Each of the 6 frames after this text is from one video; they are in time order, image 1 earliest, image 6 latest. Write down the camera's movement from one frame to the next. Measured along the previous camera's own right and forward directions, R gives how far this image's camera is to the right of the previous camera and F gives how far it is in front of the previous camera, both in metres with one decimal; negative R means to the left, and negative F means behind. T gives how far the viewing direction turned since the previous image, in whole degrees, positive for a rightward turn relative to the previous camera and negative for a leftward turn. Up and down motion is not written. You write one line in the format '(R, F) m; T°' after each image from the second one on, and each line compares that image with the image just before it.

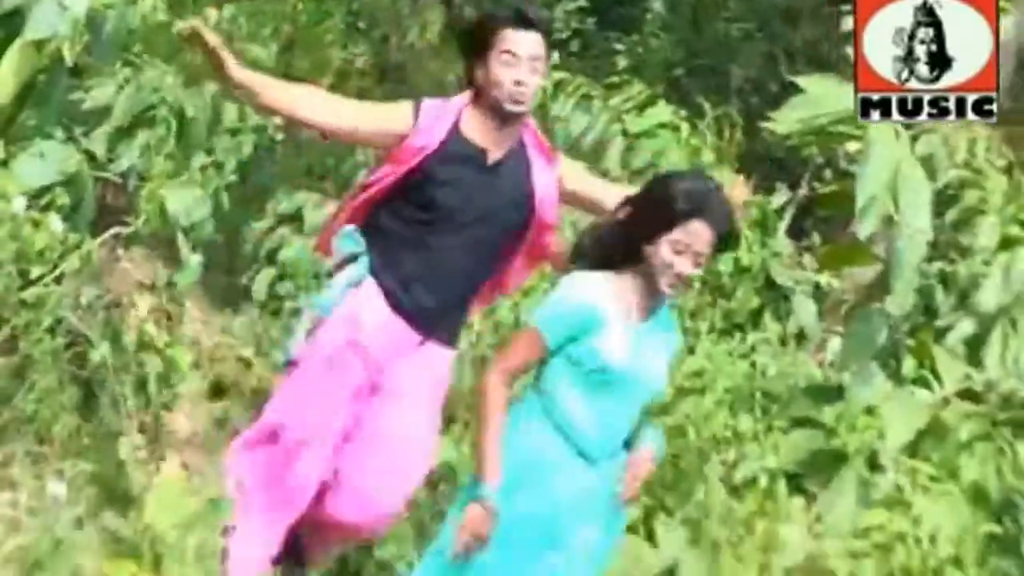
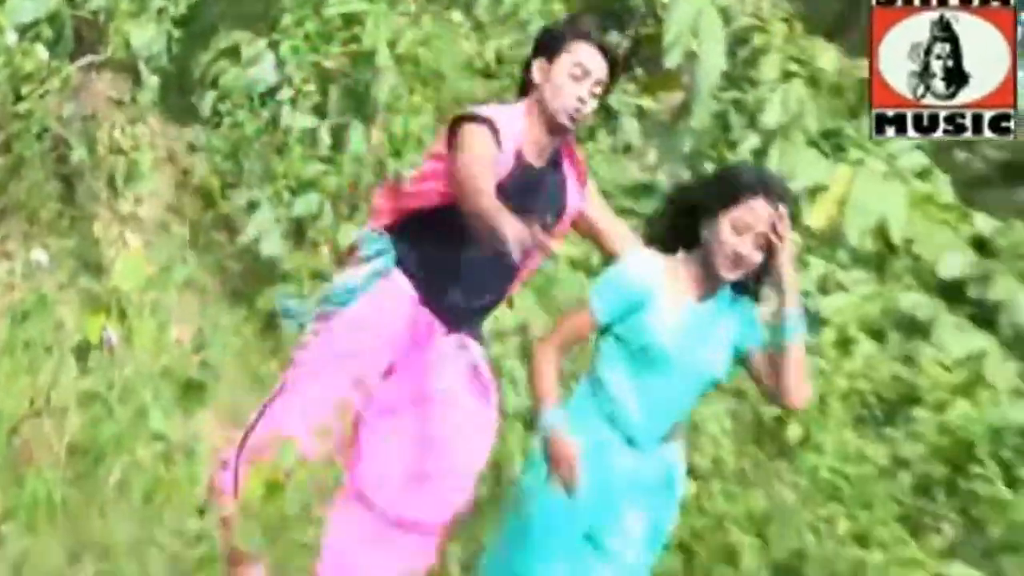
(-0.1, -0.5) m; +4°
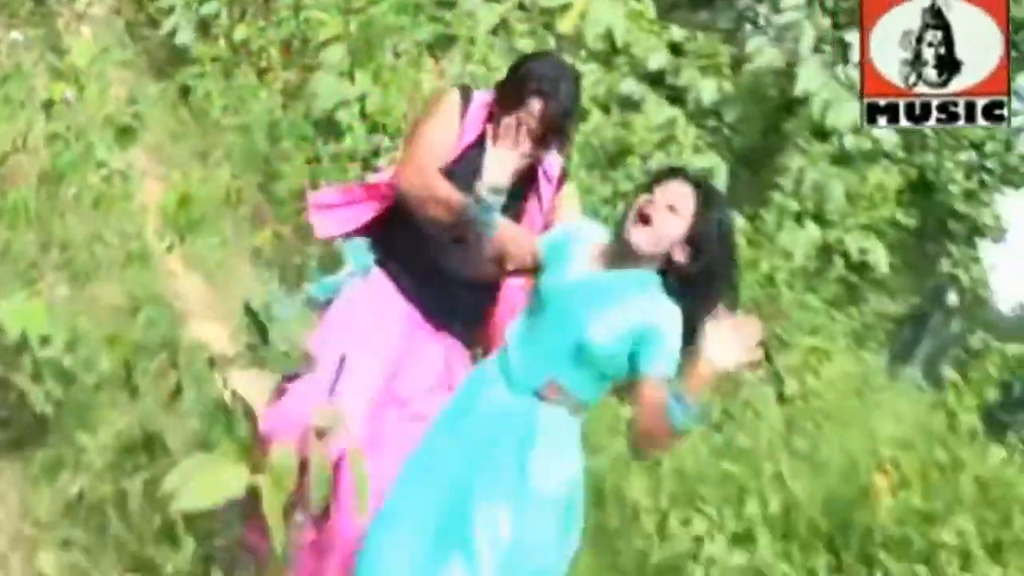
(-0.1, -0.9) m; +7°
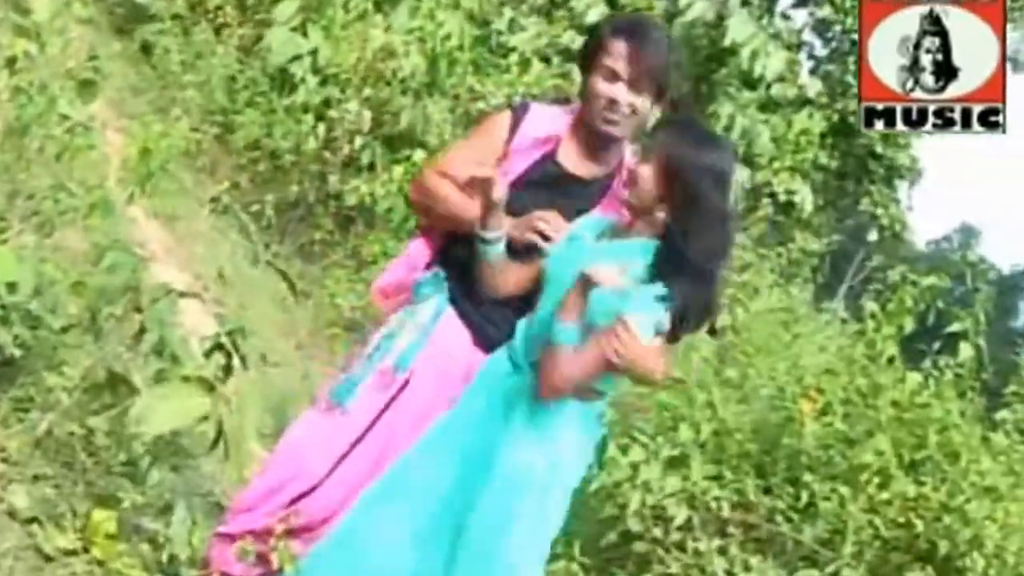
(0.0, -0.2) m; +1°
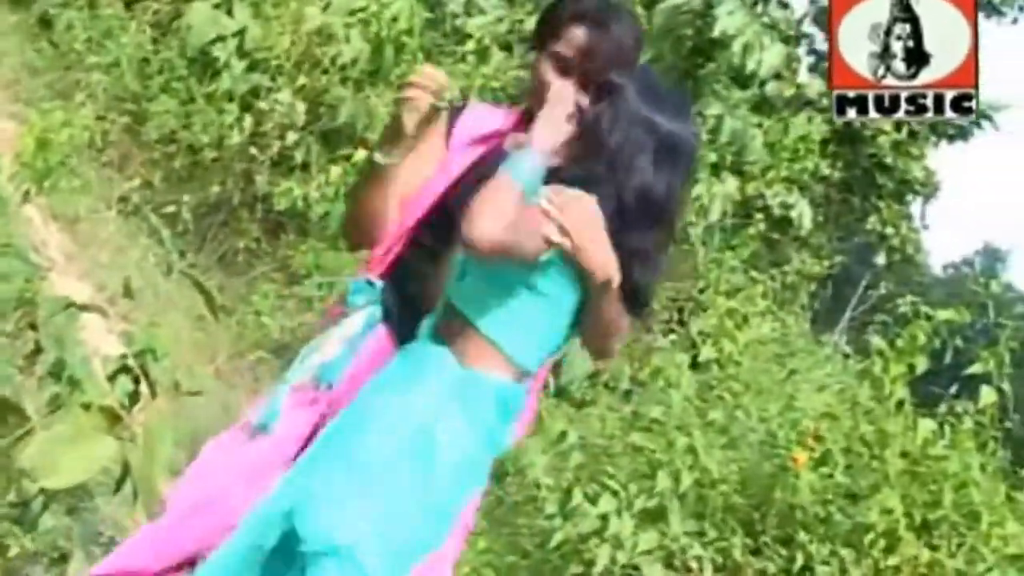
(0.0, +0.4) m; +2°
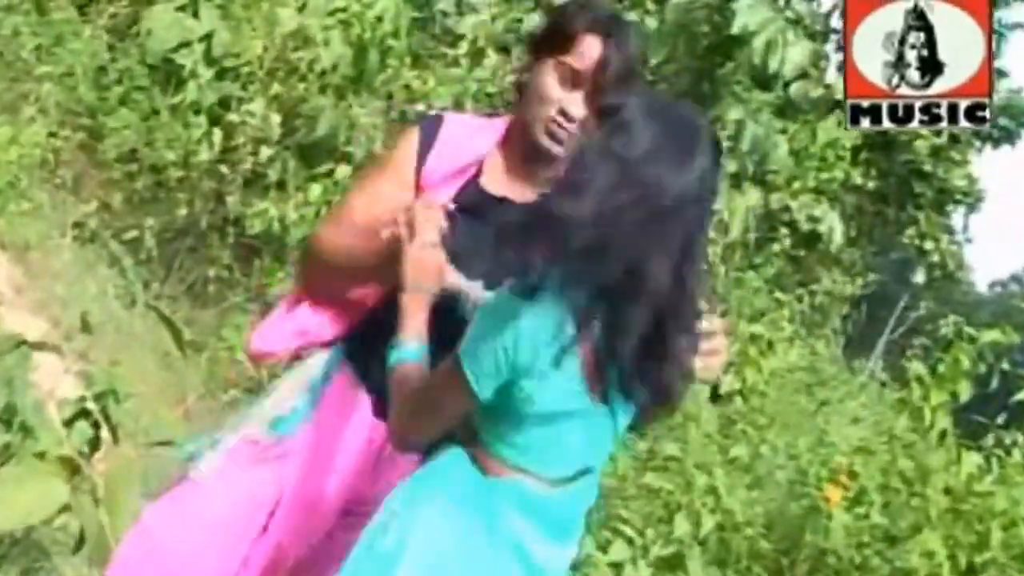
(0.0, +0.3) m; 0°
